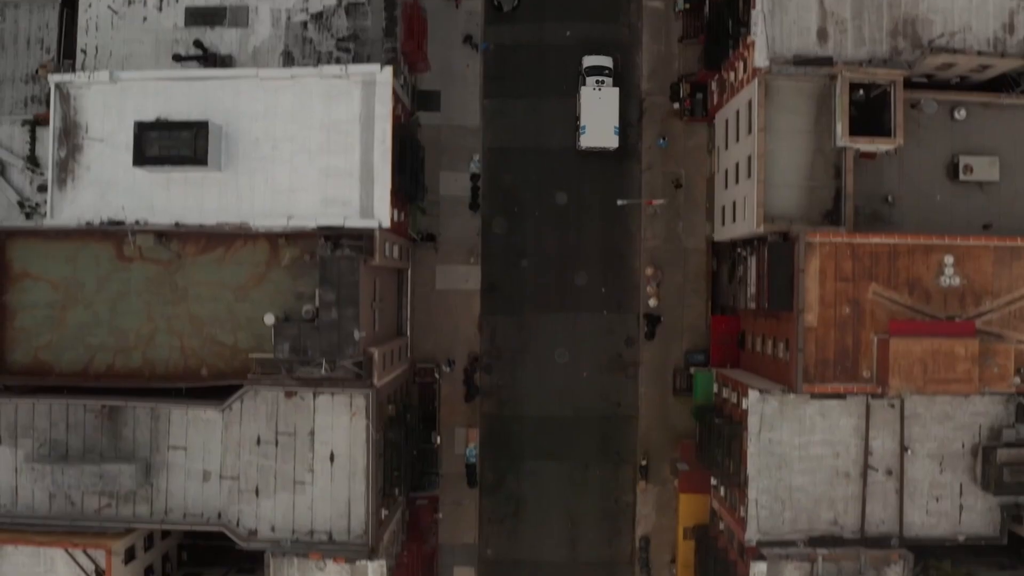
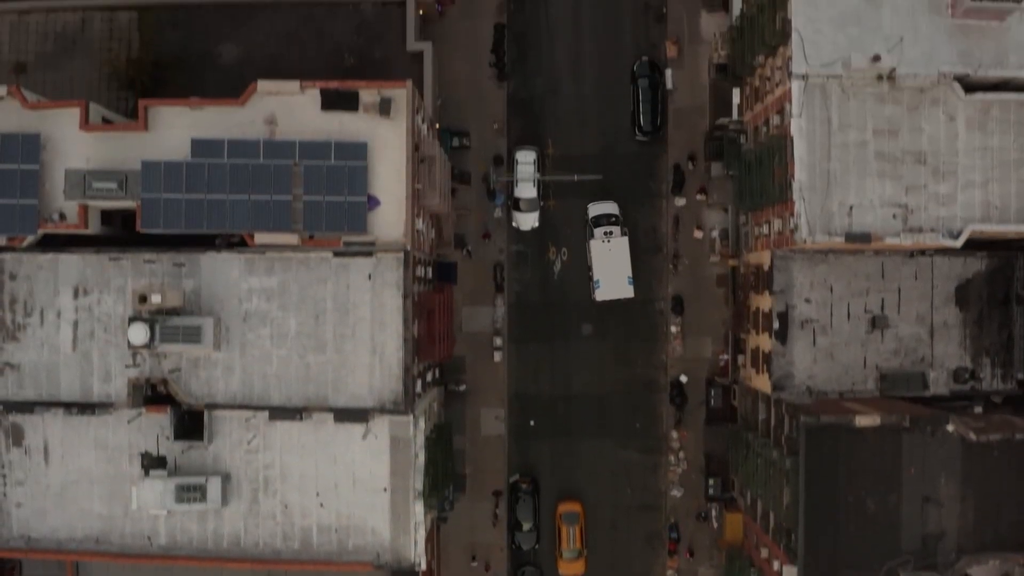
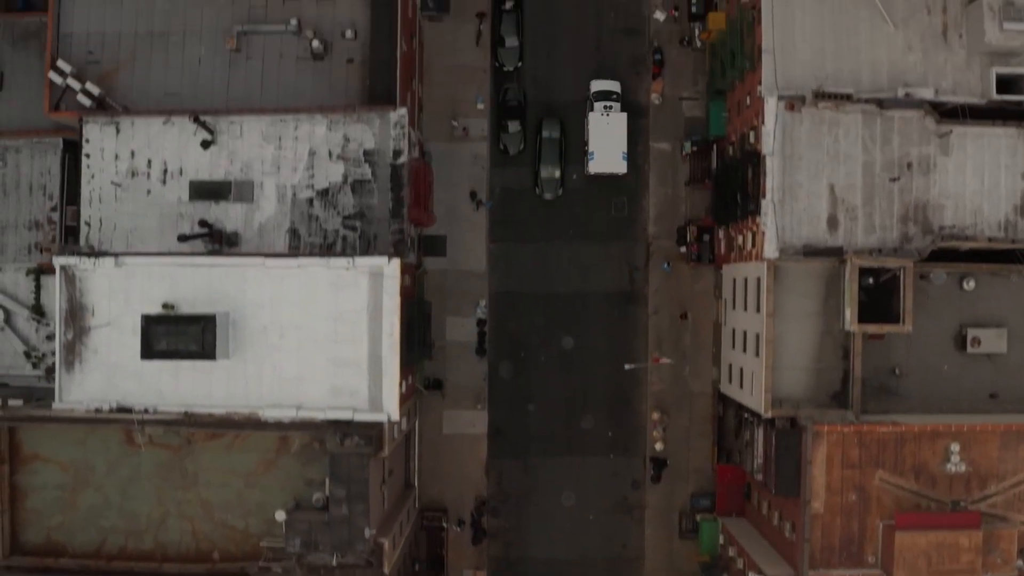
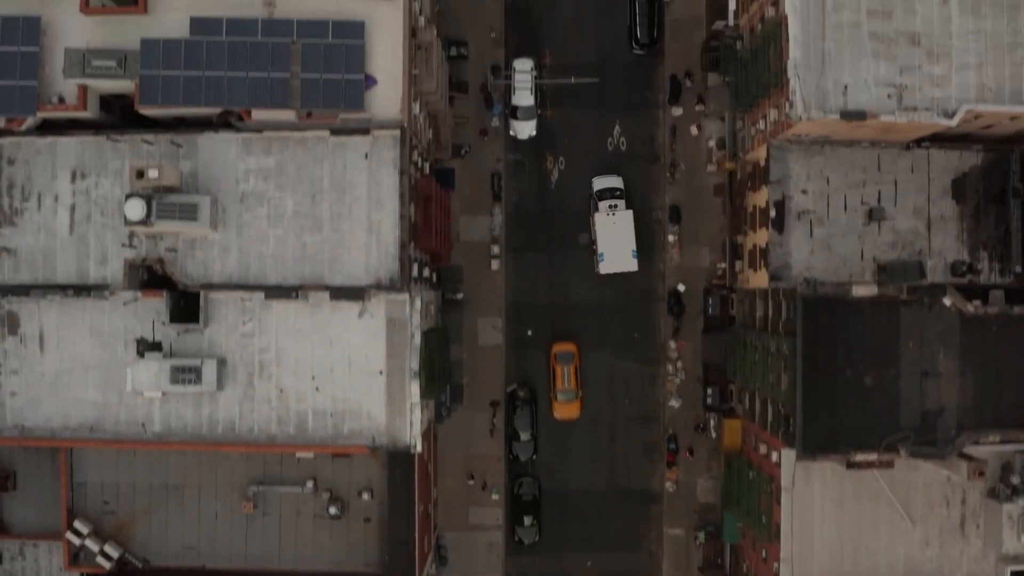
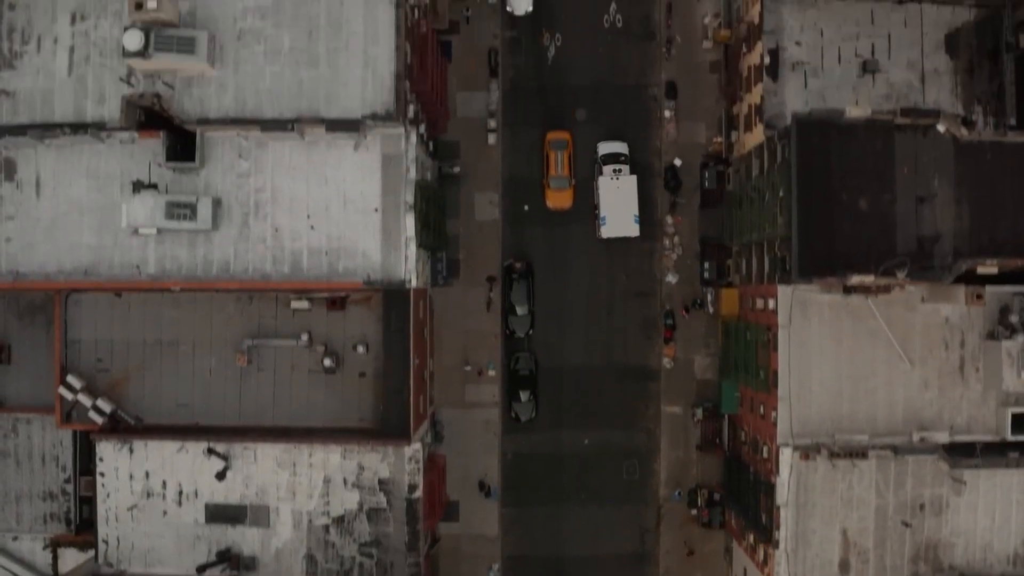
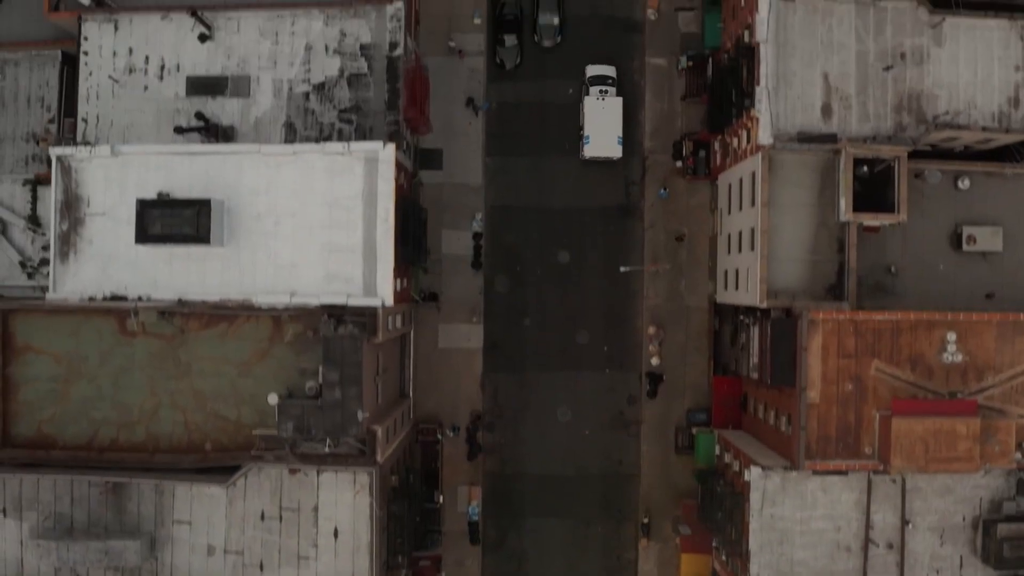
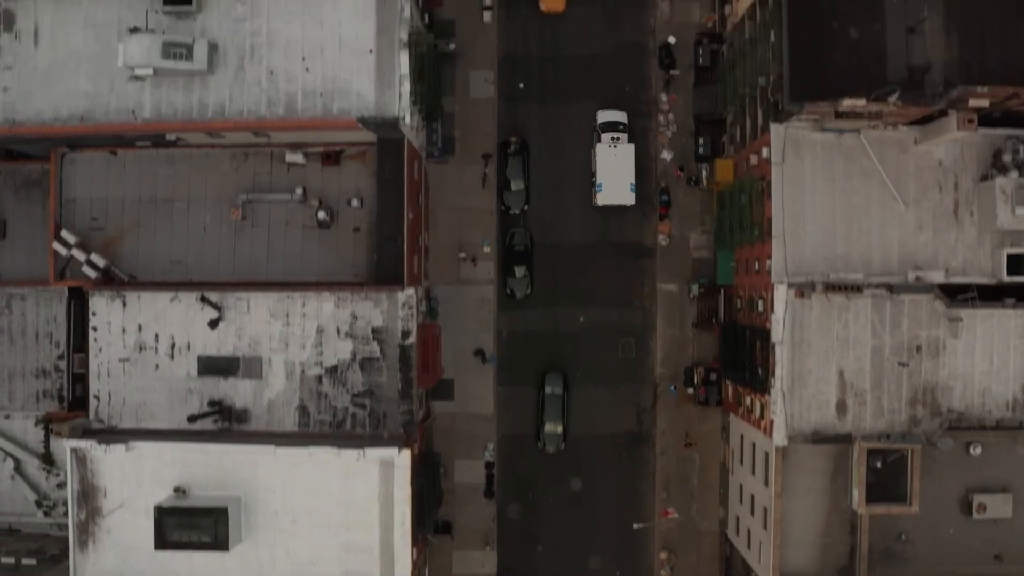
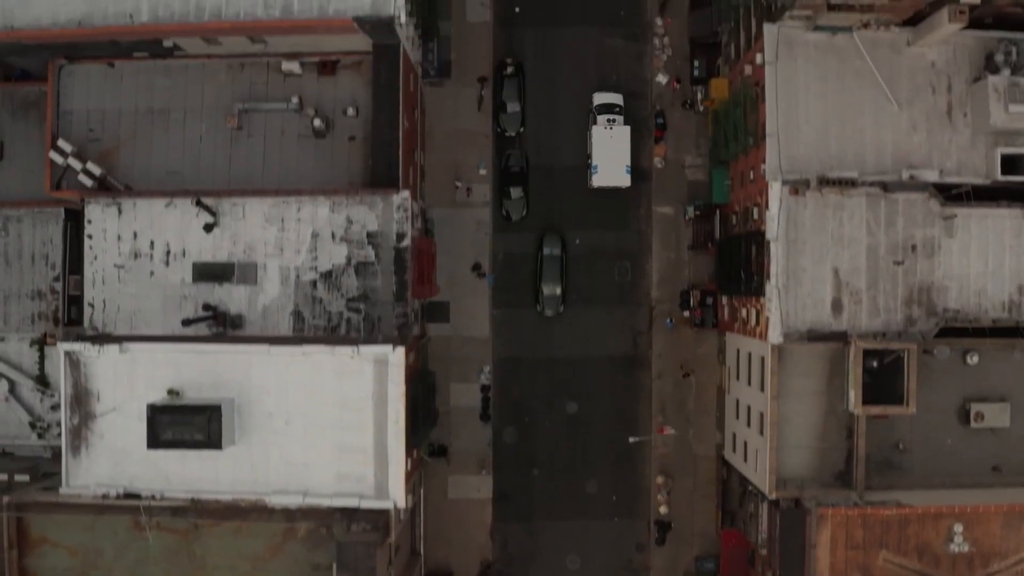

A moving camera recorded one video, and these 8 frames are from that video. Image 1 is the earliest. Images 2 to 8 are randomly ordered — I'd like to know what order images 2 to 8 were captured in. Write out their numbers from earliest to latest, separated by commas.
6, 3, 8, 7, 5, 4, 2
